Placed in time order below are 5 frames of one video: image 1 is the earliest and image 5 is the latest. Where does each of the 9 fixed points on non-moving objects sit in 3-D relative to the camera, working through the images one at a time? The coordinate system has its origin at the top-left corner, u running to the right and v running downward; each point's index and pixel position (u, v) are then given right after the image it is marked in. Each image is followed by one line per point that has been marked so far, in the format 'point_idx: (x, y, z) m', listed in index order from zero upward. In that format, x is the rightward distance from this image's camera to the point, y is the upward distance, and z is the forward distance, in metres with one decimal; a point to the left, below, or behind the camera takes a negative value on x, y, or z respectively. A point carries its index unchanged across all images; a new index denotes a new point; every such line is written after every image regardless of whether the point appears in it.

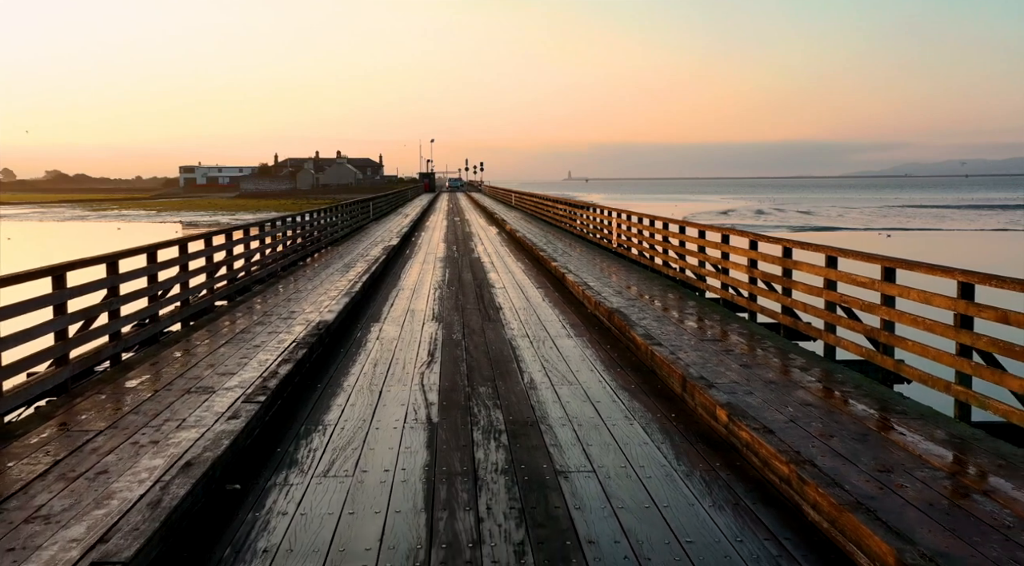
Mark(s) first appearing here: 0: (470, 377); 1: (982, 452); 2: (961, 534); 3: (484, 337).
0: (-0.3, -0.7, +5.5) m
1: (+2.6, -1.0, +4.1) m
2: (+1.9, -1.1, +3.1) m
3: (-0.3, -0.5, +7.1) m
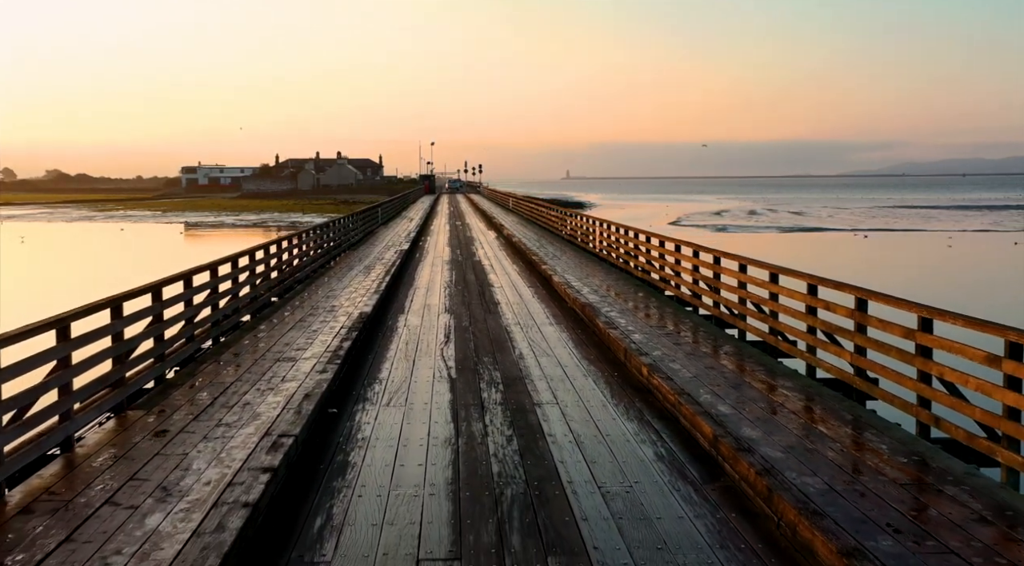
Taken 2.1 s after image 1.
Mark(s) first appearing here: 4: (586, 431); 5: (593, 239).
0: (-0.4, -0.7, +7.7) m
1: (+2.5, -1.0, +6.2) m
2: (+1.9, -1.1, +5.2) m
3: (-0.4, -0.5, +9.2) m
4: (+0.5, -1.1, +5.3) m
5: (+2.1, +1.1, +18.1) m
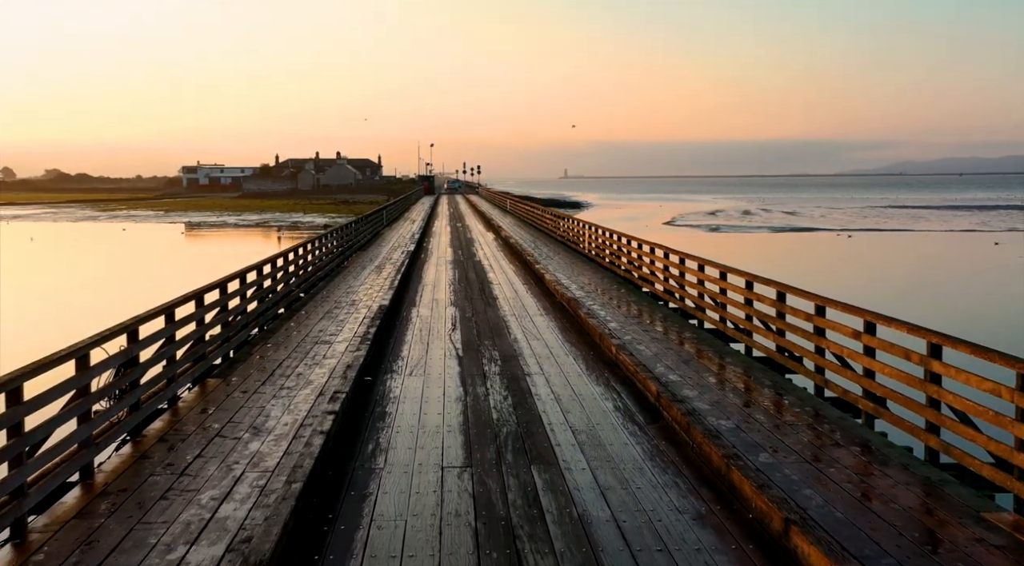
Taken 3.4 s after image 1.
0: (-0.4, -0.7, +9.3) m
1: (+2.5, -1.0, +7.8) m
2: (+1.8, -1.0, +6.8) m
3: (-0.4, -0.5, +10.8) m
4: (+0.5, -1.1, +6.9) m
5: (+2.0, +1.2, +19.7) m
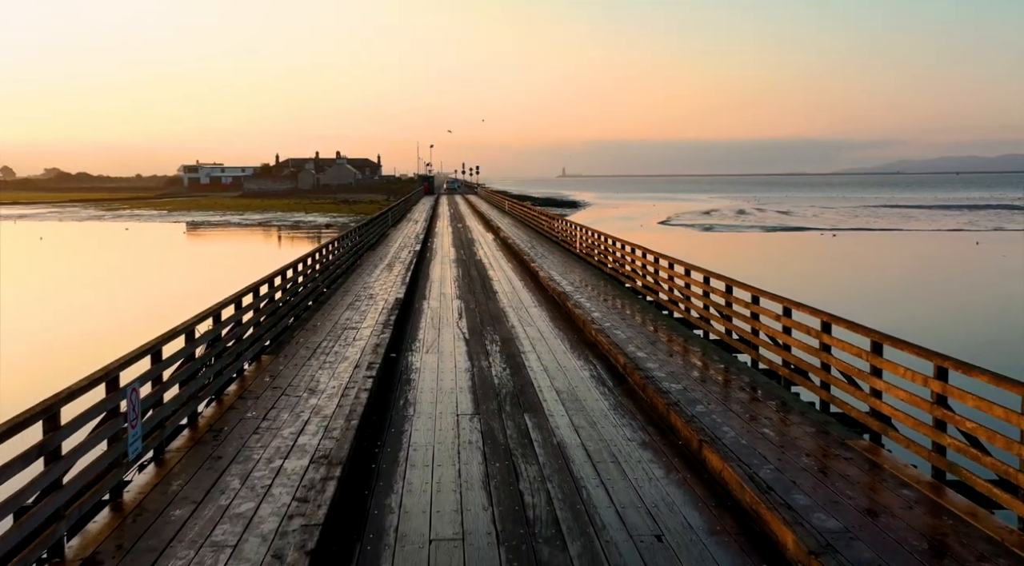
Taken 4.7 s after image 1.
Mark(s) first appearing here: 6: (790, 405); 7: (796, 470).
0: (-0.5, -0.6, +11.0) m
1: (+2.5, -0.9, +9.5) m
2: (+1.8, -1.0, +8.5) m
3: (-0.4, -0.4, +12.5) m
4: (+0.5, -1.0, +8.5) m
5: (+1.9, +1.3, +21.3) m
6: (+2.8, -1.2, +7.1) m
7: (+2.2, -1.4, +5.5) m
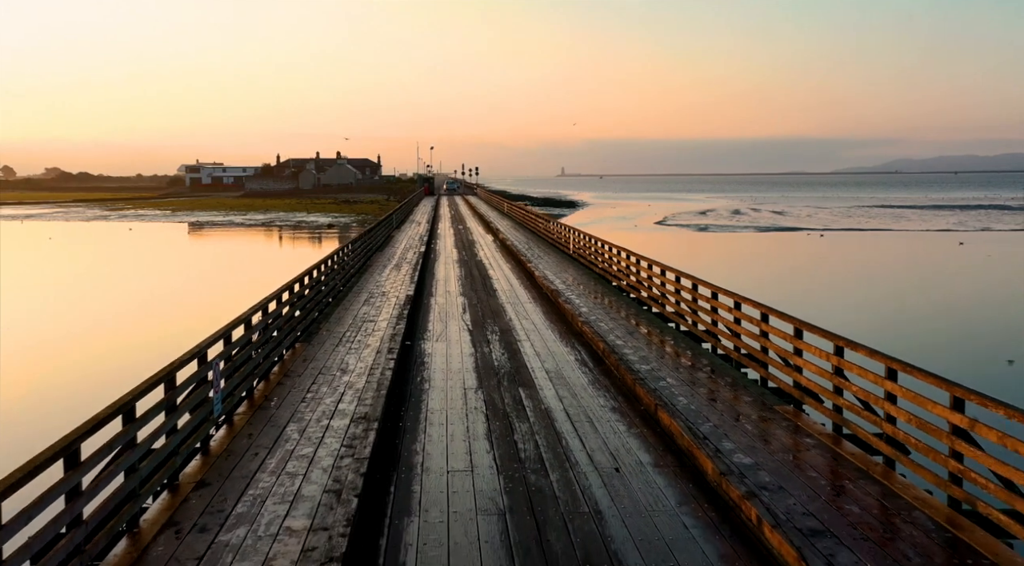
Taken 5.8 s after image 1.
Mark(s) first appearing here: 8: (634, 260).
0: (-0.5, -0.6, +12.5) m
1: (+2.4, -0.9, +11.1) m
2: (+1.8, -1.0, +10.0) m
3: (-0.5, -0.4, +14.0) m
4: (+0.4, -1.0, +10.1) m
5: (+1.9, +1.3, +22.9) m
6: (+2.8, -1.2, +8.7) m
7: (+2.2, -1.4, +7.0) m
8: (+2.7, +0.5, +15.2) m
